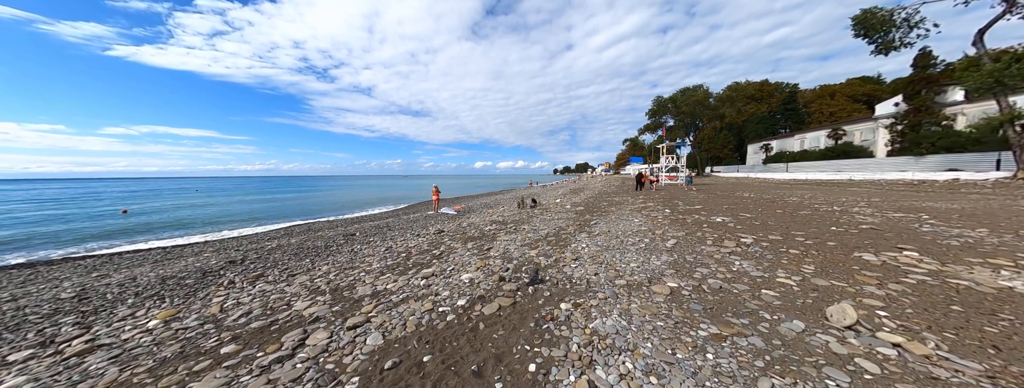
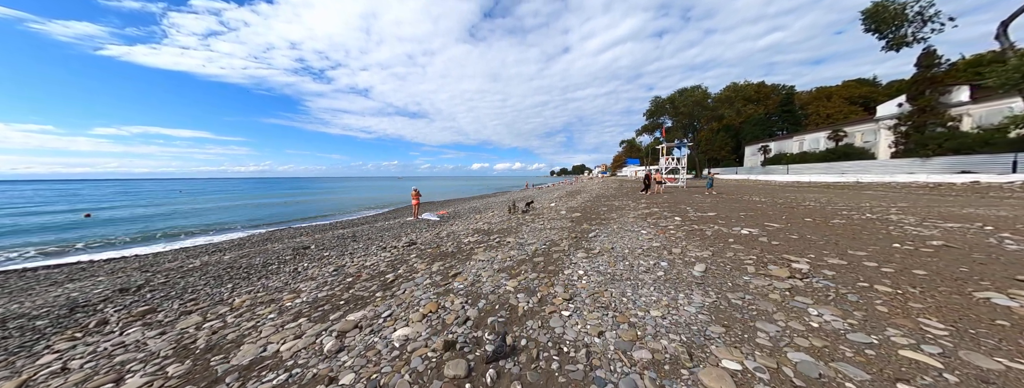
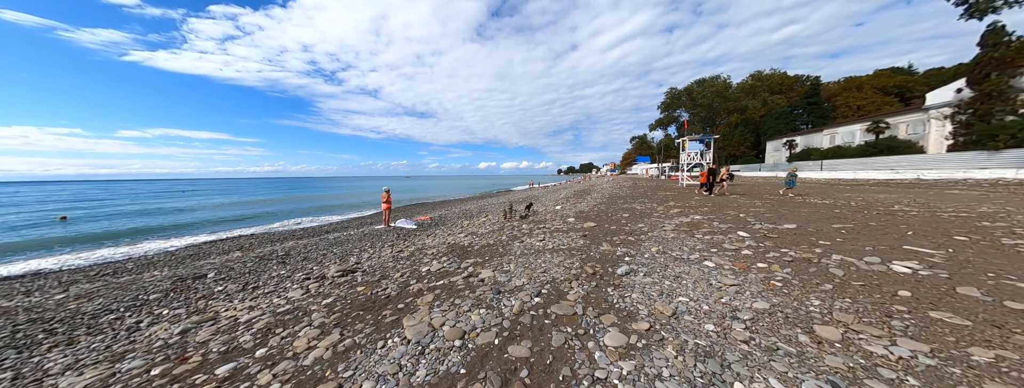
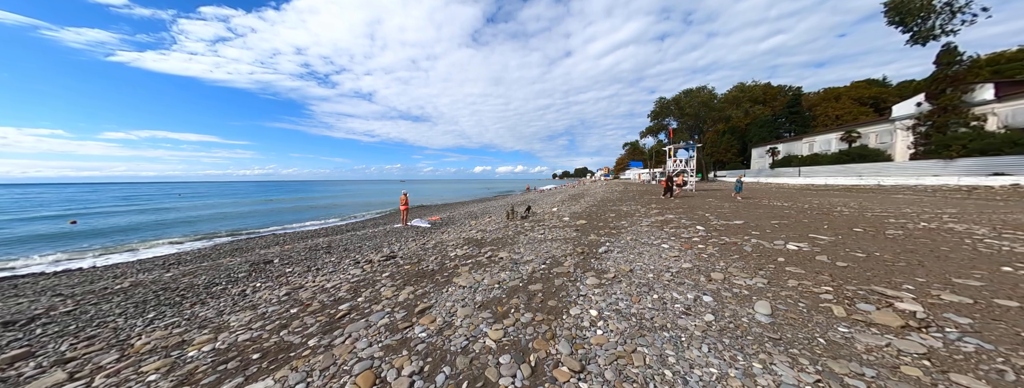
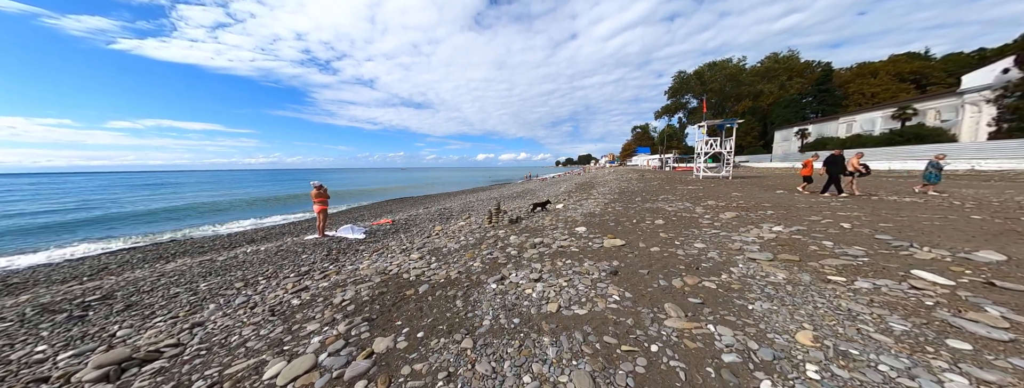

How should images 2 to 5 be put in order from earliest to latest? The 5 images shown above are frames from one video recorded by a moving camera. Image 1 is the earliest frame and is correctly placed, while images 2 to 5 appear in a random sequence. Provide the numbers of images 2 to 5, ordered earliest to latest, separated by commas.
2, 4, 3, 5
